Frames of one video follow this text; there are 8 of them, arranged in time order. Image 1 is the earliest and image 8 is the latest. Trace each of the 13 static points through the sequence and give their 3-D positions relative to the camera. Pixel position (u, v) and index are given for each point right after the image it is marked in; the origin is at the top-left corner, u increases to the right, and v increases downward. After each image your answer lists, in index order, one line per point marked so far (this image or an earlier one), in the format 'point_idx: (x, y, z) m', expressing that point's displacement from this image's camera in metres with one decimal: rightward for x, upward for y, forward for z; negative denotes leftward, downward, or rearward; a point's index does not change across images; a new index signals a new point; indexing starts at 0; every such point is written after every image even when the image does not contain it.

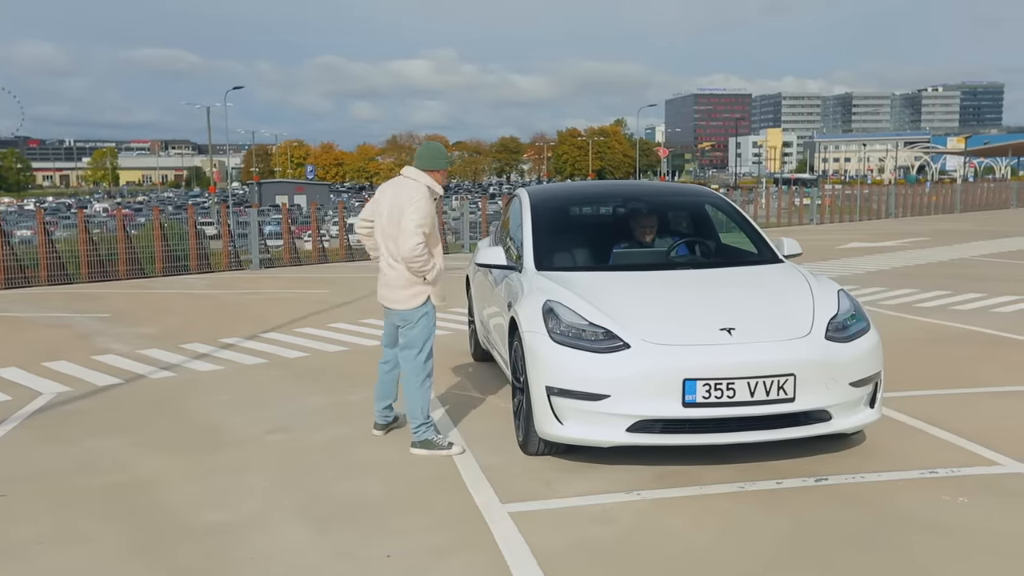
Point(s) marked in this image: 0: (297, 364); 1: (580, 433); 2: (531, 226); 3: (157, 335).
0: (-2.0, -0.7, +8.4) m
1: (+0.3, -0.7, +4.6) m
2: (+0.2, +0.5, +6.6) m
3: (-4.0, -0.5, +10.3) m
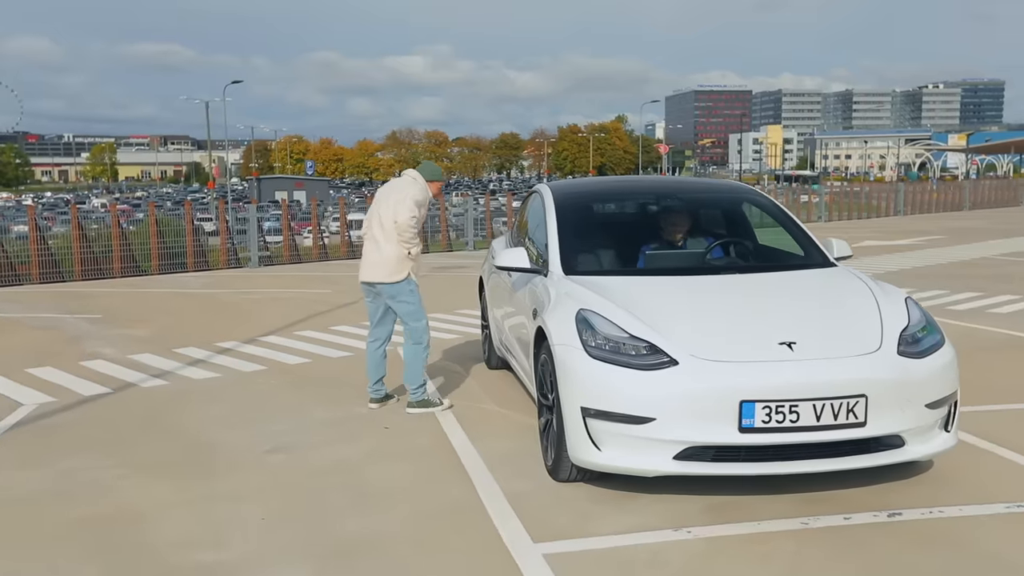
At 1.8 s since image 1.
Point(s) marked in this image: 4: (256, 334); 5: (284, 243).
0: (-1.9, -0.7, +7.9) m
1: (+0.5, -0.8, +4.1) m
2: (+0.3, +0.4, +6.0) m
3: (-3.9, -0.5, +9.8) m
4: (-2.8, -0.5, +10.0) m
5: (-5.0, +1.0, +19.8) m
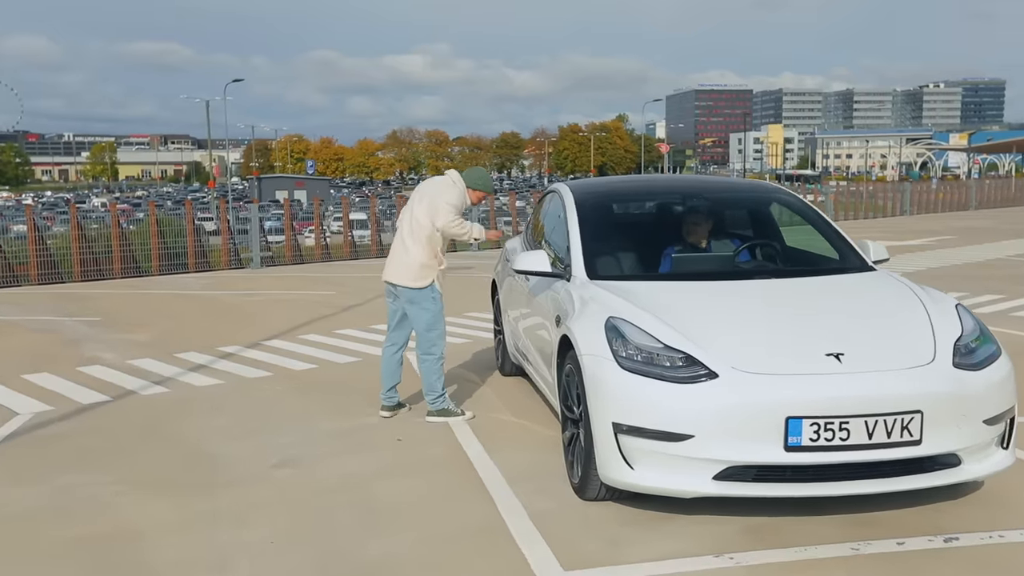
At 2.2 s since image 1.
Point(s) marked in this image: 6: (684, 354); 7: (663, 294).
0: (-1.7, -0.8, +7.6) m
1: (+0.6, -0.8, +3.8) m
2: (+0.4, +0.4, +5.8) m
3: (-3.8, -0.6, +9.5) m
4: (-2.7, -0.5, +9.7) m
5: (-4.9, +1.0, +19.5) m
6: (+0.7, -0.3, +3.8) m
7: (+0.7, 0.0, +4.5) m
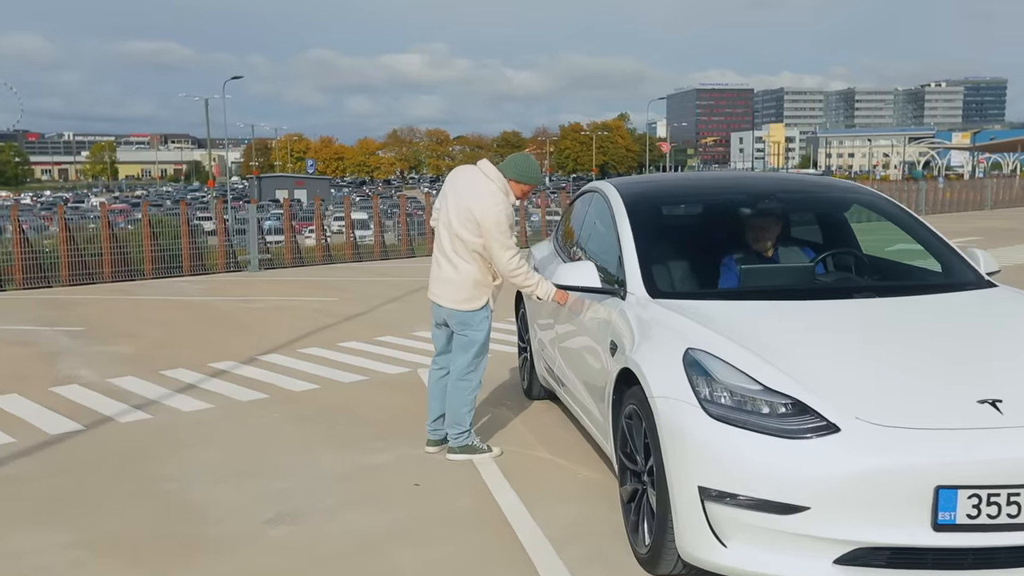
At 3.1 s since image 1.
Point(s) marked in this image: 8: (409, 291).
0: (-1.6, -0.8, +6.8) m
1: (+0.8, -0.9, +3.0) m
2: (+0.6, +0.3, +4.9) m
3: (-3.6, -0.6, +8.7) m
4: (-2.5, -0.6, +8.8) m
5: (-4.7, +0.9, +18.7) m
6: (+0.9, -0.4, +3.0) m
7: (+0.9, -0.1, +3.6) m
8: (-1.5, -0.1, +13.0) m
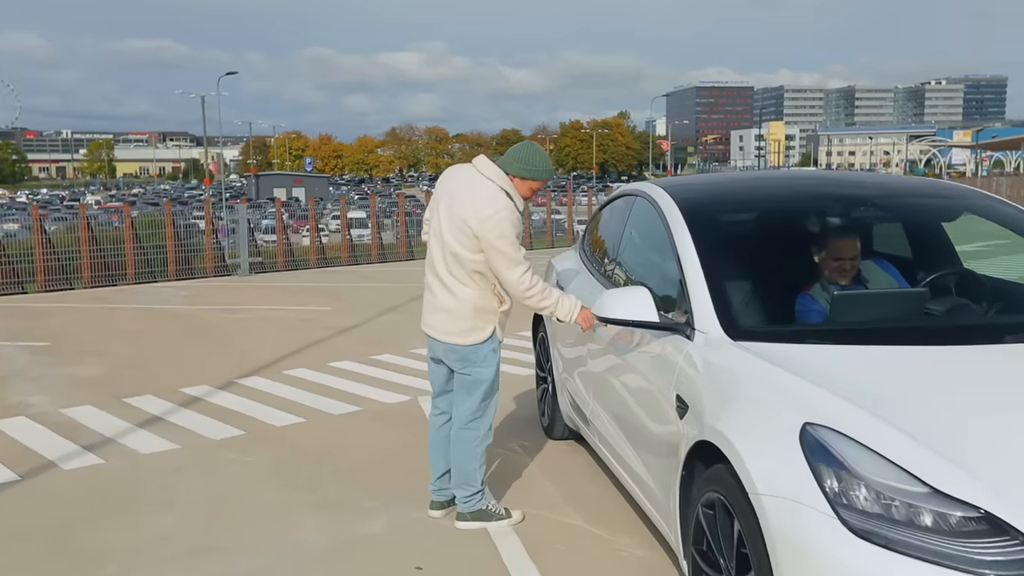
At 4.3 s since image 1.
0: (-1.4, -1.0, +5.8) m
1: (+0.9, -1.0, +2.0) m
2: (+0.7, +0.2, +3.9) m
3: (-3.5, -0.8, +7.7) m
4: (-2.4, -0.7, +7.9) m
5: (-4.6, +0.8, +17.7) m
6: (+1.0, -0.5, +2.0) m
7: (+1.0, -0.2, +2.6) m
8: (-1.4, -0.2, +12.0) m
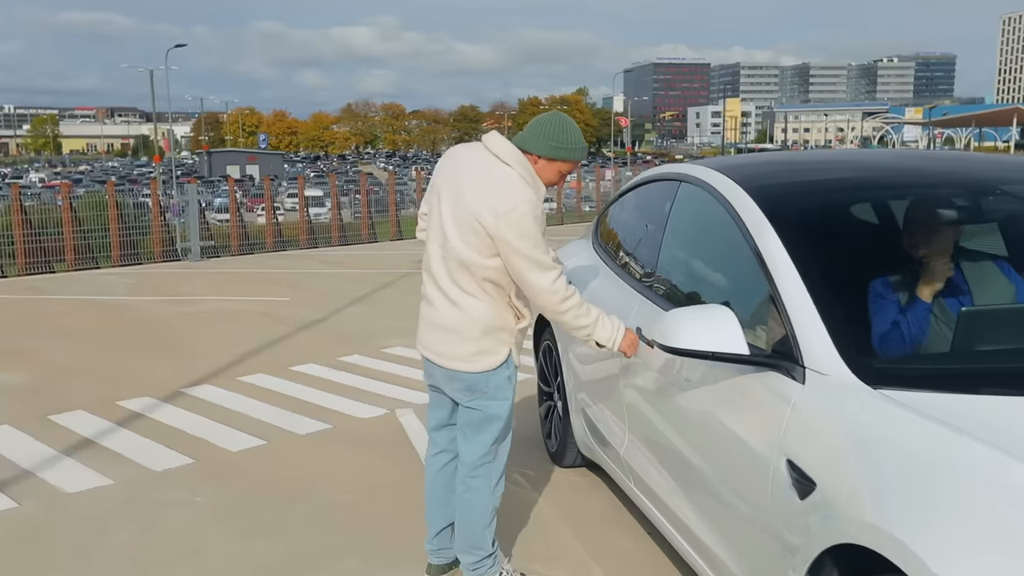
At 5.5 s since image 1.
0: (-1.4, -1.0, +4.9) m
1: (+1.1, -1.1, +1.2) m
2: (+0.8, +0.2, +3.1) m
3: (-3.6, -0.7, +6.7) m
4: (-2.5, -0.7, +6.9) m
5: (-5.1, +1.1, +16.6) m
6: (+1.2, -0.6, +1.2) m
7: (+1.2, -0.3, +1.8) m
8: (-1.7, 0.0, +11.1) m
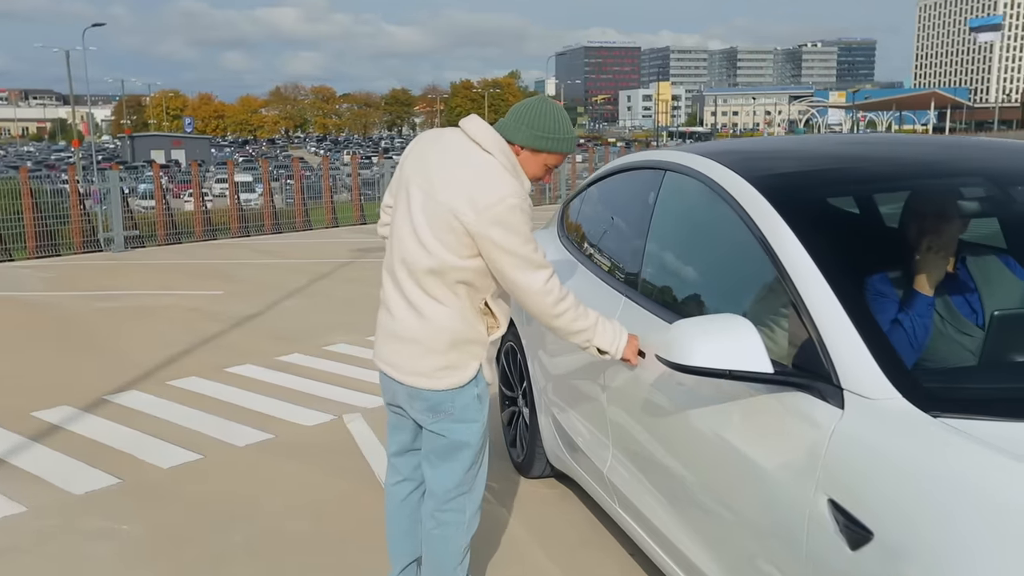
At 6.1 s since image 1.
0: (-1.6, -1.0, +4.4) m
1: (+1.1, -1.1, +0.9) m
2: (+0.7, +0.2, +2.8) m
3: (-3.9, -0.7, +6.1) m
4: (-2.8, -0.7, +6.3) m
5: (-6.2, +1.3, +15.8) m
6: (+1.3, -0.6, +0.9) m
7: (+1.2, -0.3, +1.5) m
8: (-2.3, +0.1, +10.6) m
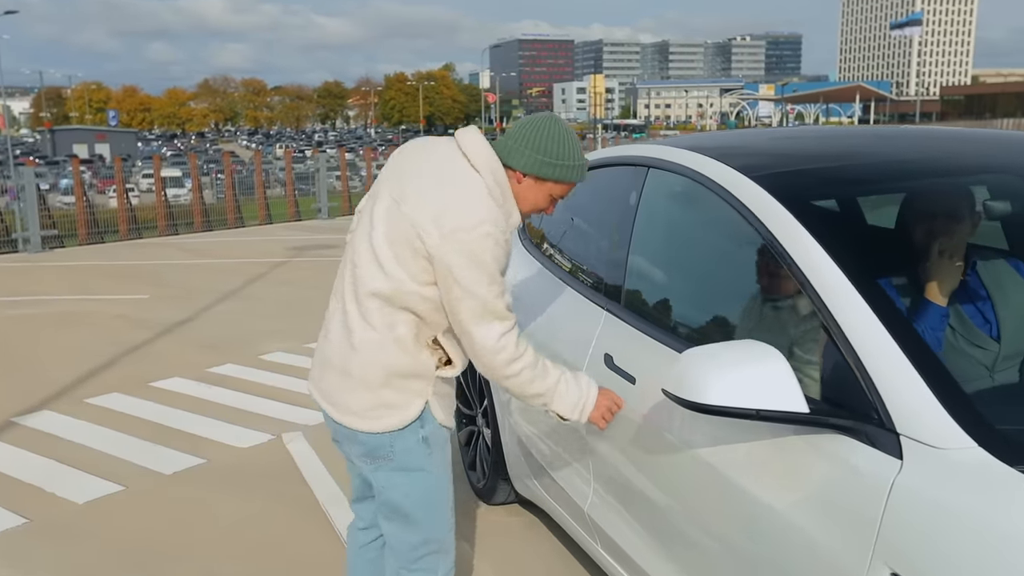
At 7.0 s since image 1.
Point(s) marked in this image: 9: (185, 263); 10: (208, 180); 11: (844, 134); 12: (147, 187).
0: (-1.8, -1.0, +3.9) m
1: (+1.2, -1.2, +0.6) m
2: (+0.6, +0.1, +2.4) m
3: (-4.2, -0.8, +5.4) m
4: (-3.1, -0.7, +5.7) m
5: (-7.1, +1.2, +14.9) m
6: (+1.3, -0.7, +0.6) m
7: (+1.2, -0.4, +1.2) m
8: (-2.9, 0.0, +10.0) m
9: (-4.3, +0.3, +11.8) m
10: (-5.7, +2.0, +17.1) m
11: (+1.2, +0.6, +3.1) m
12: (-6.4, +1.7, +16.0) m
